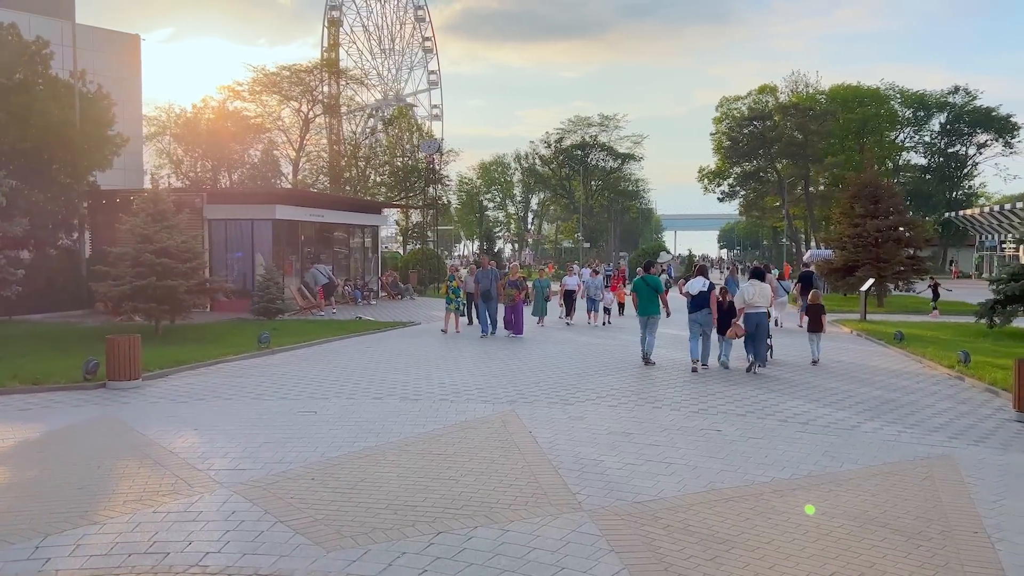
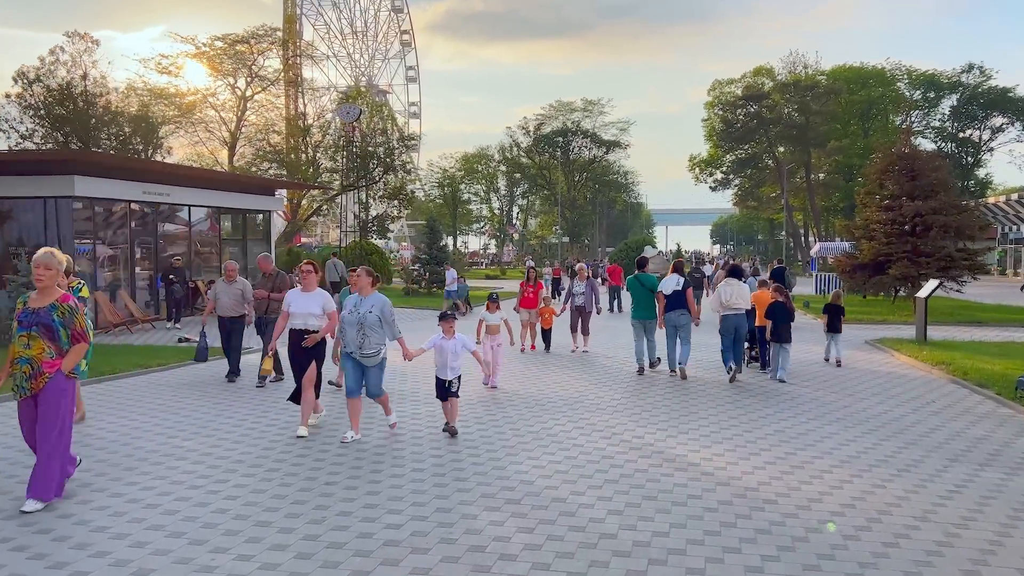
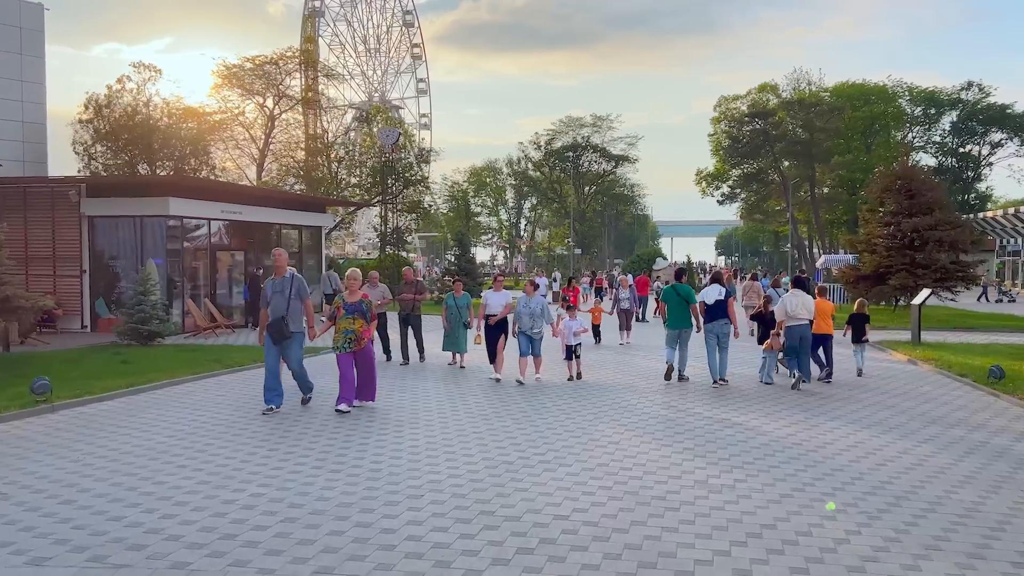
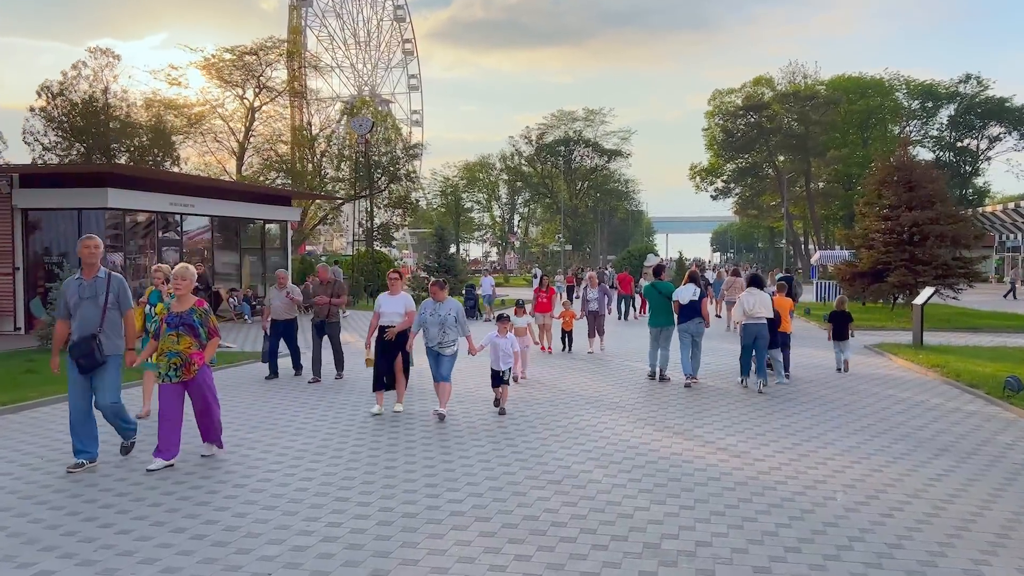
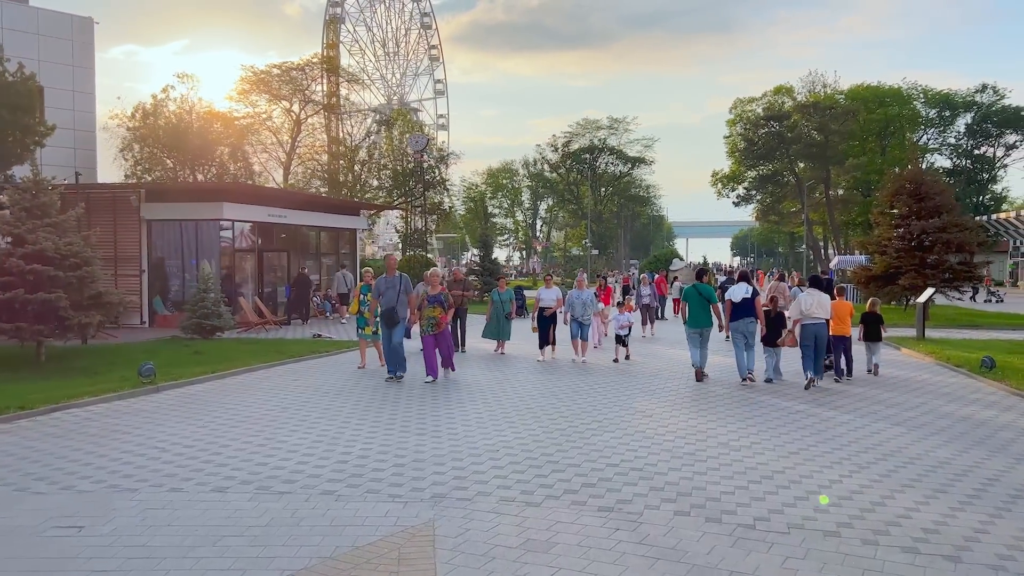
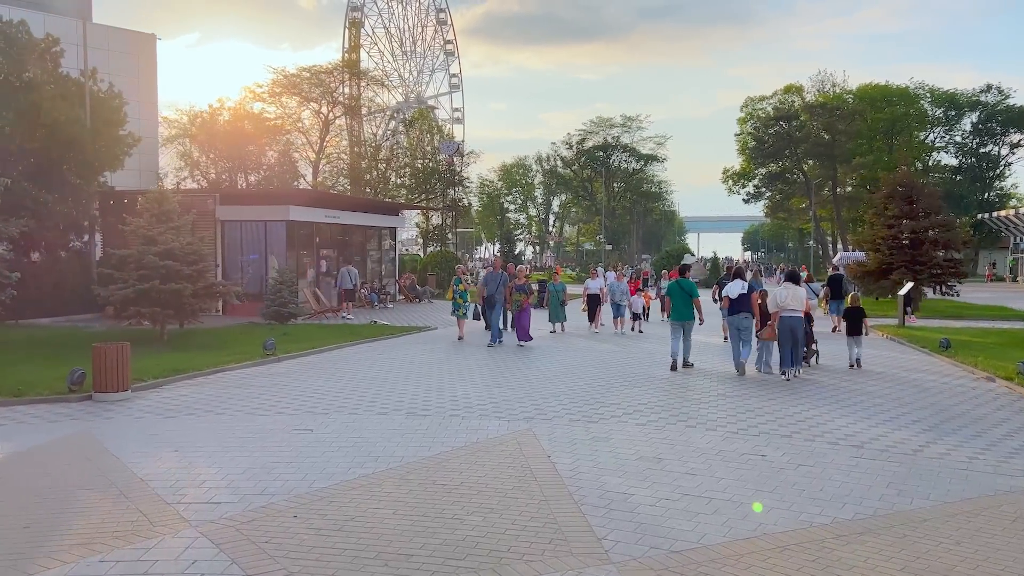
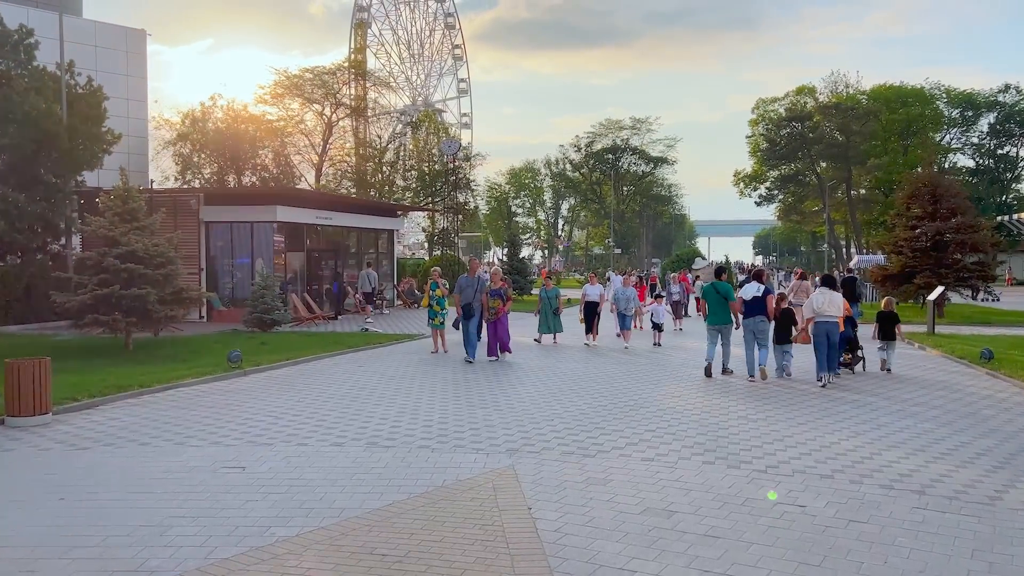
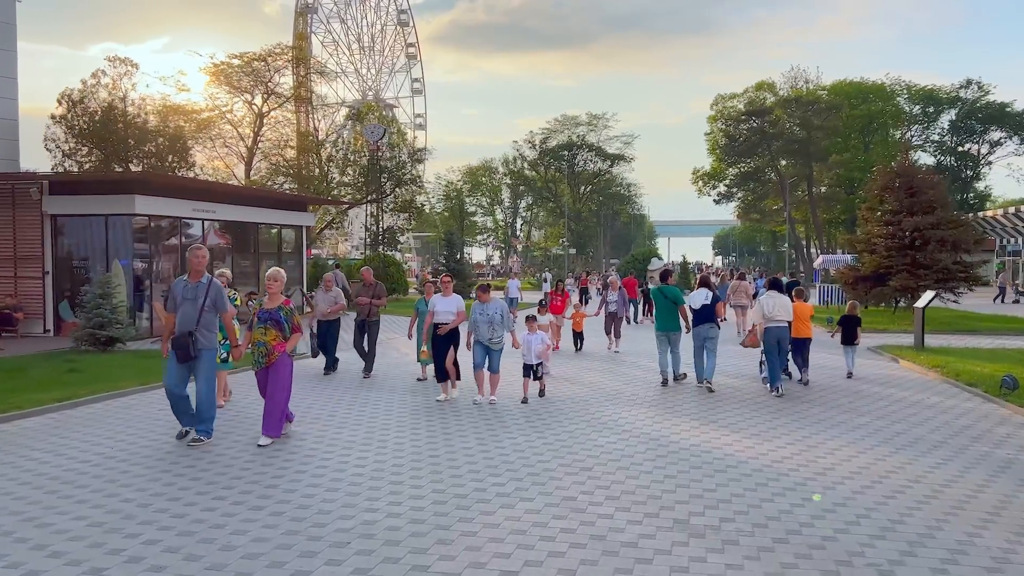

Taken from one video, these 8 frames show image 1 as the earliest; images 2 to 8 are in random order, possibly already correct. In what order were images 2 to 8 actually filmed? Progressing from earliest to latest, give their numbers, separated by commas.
6, 7, 5, 3, 8, 4, 2
